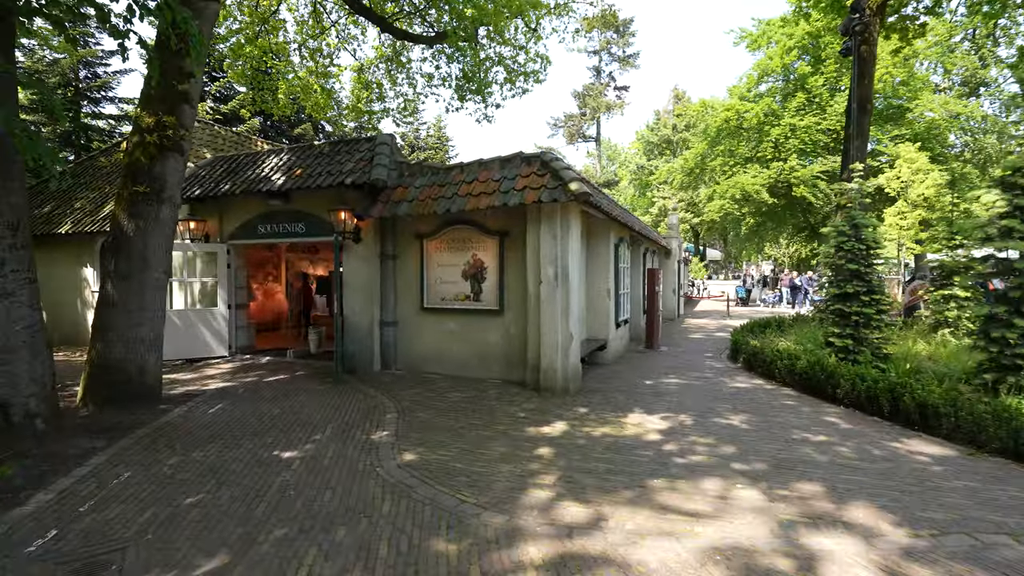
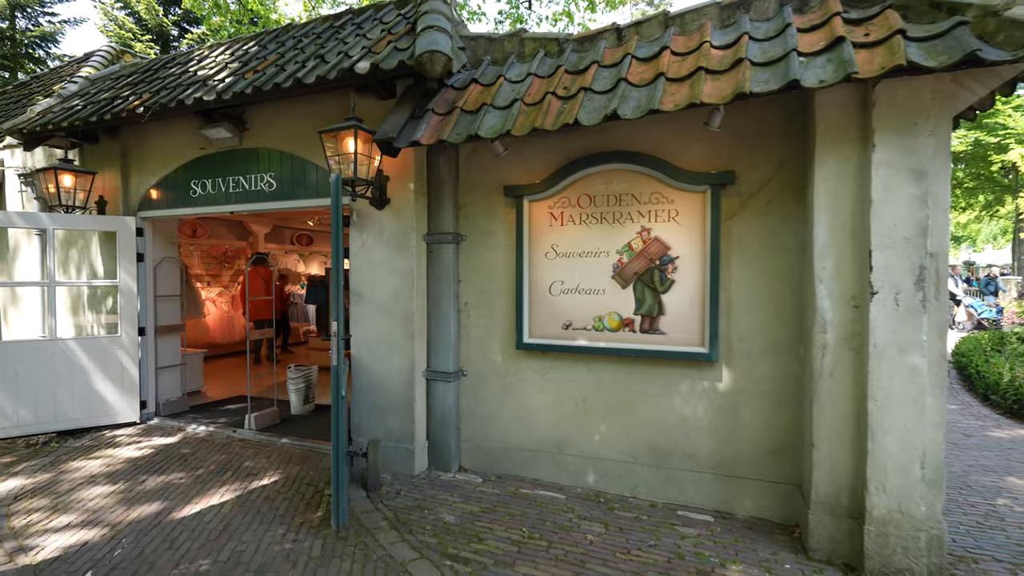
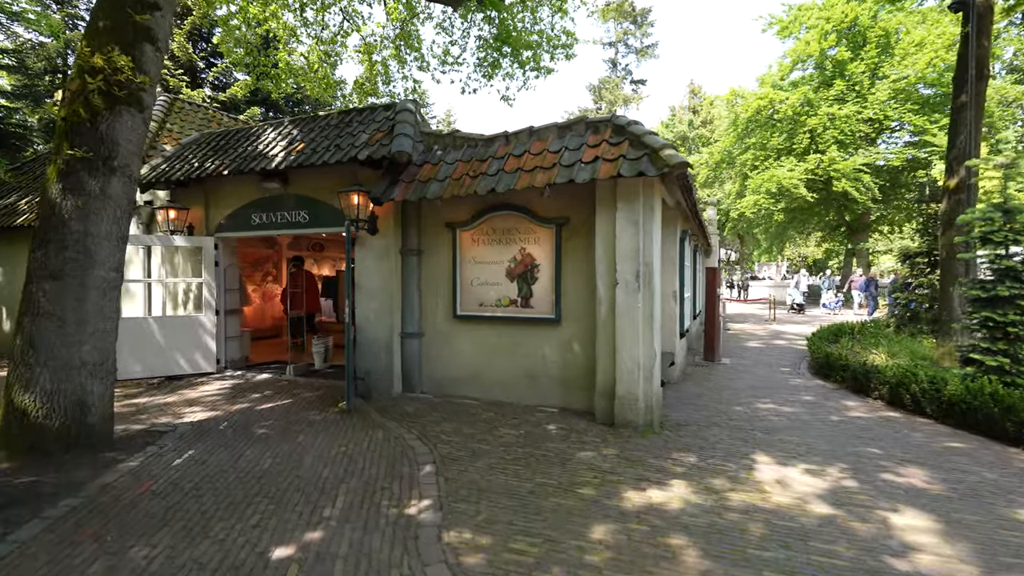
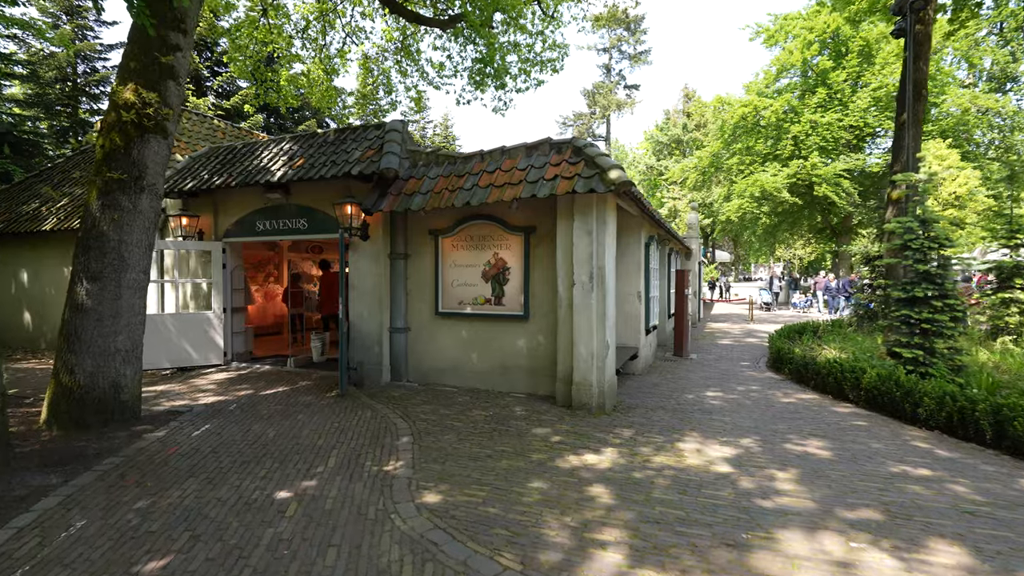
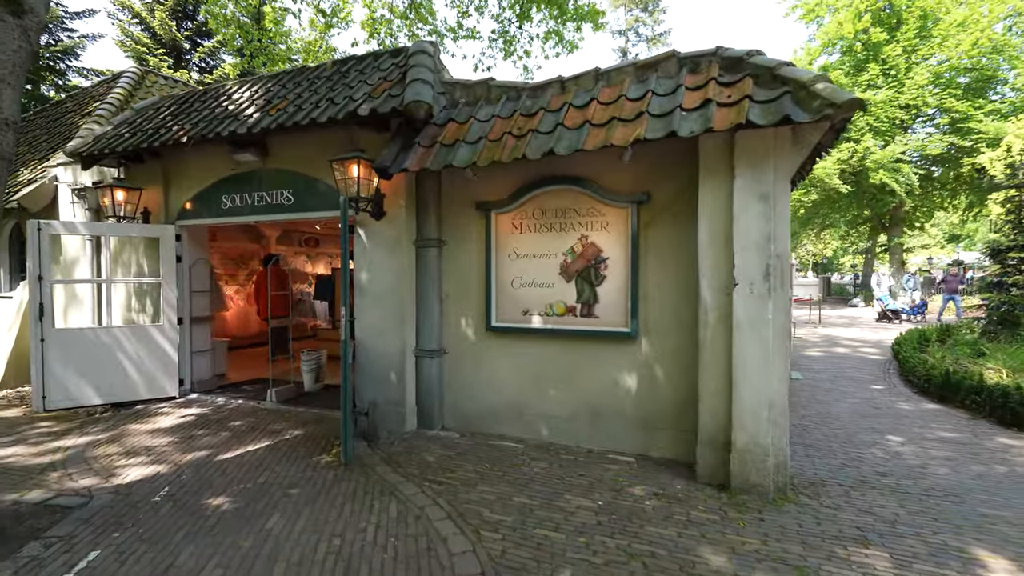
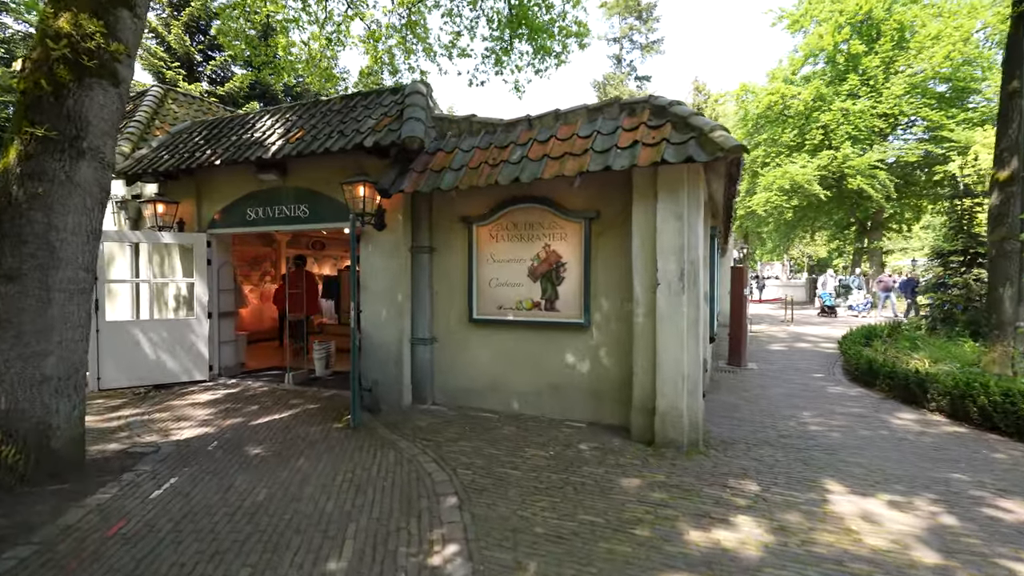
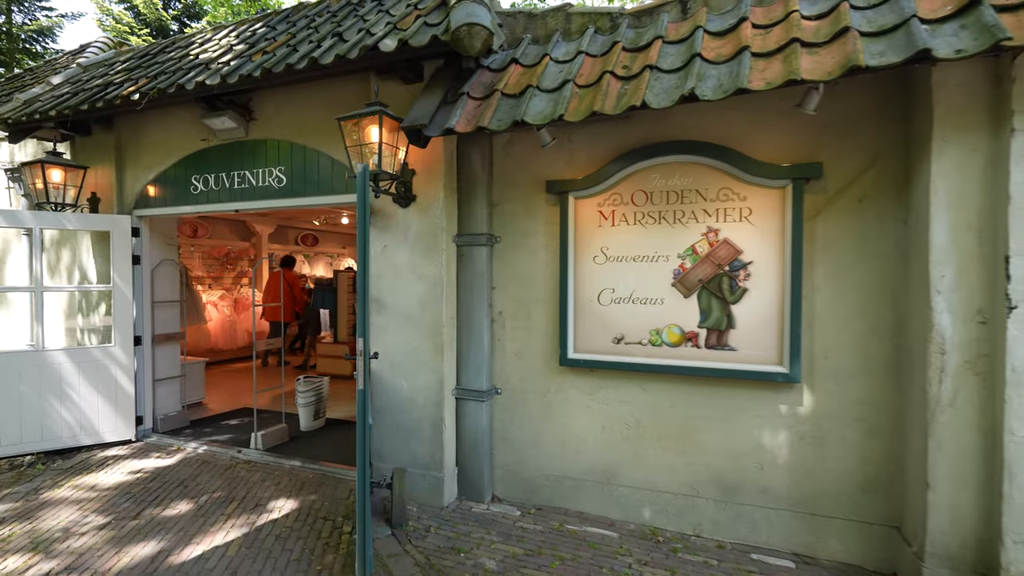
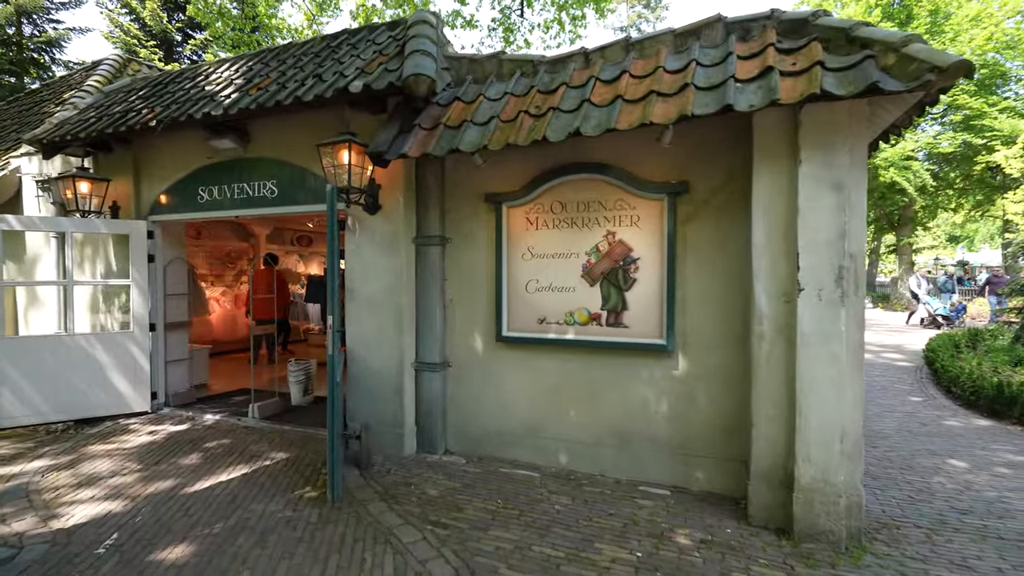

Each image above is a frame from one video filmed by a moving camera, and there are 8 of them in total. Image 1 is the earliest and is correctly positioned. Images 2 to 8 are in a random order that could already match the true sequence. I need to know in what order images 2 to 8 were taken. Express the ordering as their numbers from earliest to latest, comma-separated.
4, 3, 6, 5, 8, 2, 7
